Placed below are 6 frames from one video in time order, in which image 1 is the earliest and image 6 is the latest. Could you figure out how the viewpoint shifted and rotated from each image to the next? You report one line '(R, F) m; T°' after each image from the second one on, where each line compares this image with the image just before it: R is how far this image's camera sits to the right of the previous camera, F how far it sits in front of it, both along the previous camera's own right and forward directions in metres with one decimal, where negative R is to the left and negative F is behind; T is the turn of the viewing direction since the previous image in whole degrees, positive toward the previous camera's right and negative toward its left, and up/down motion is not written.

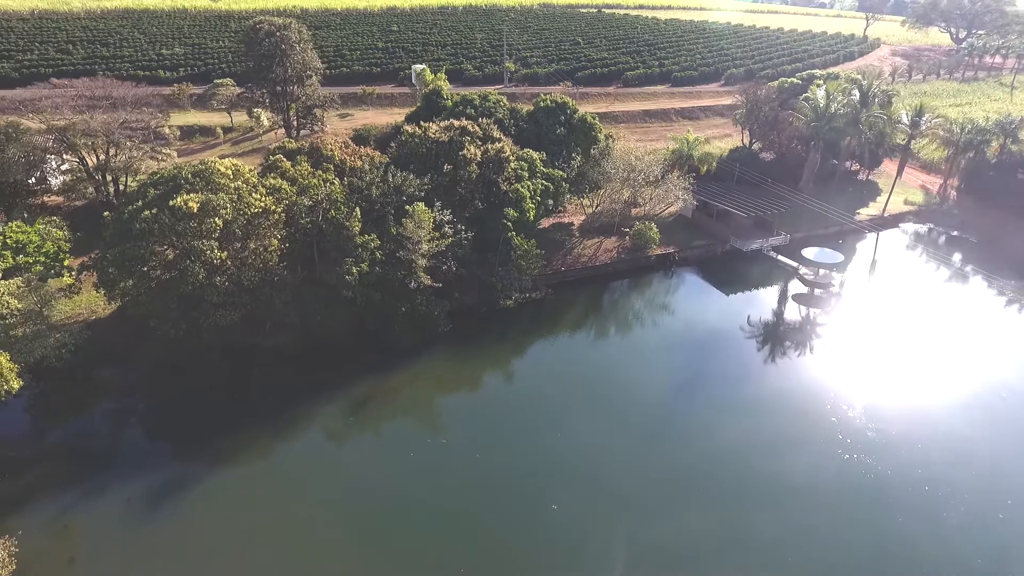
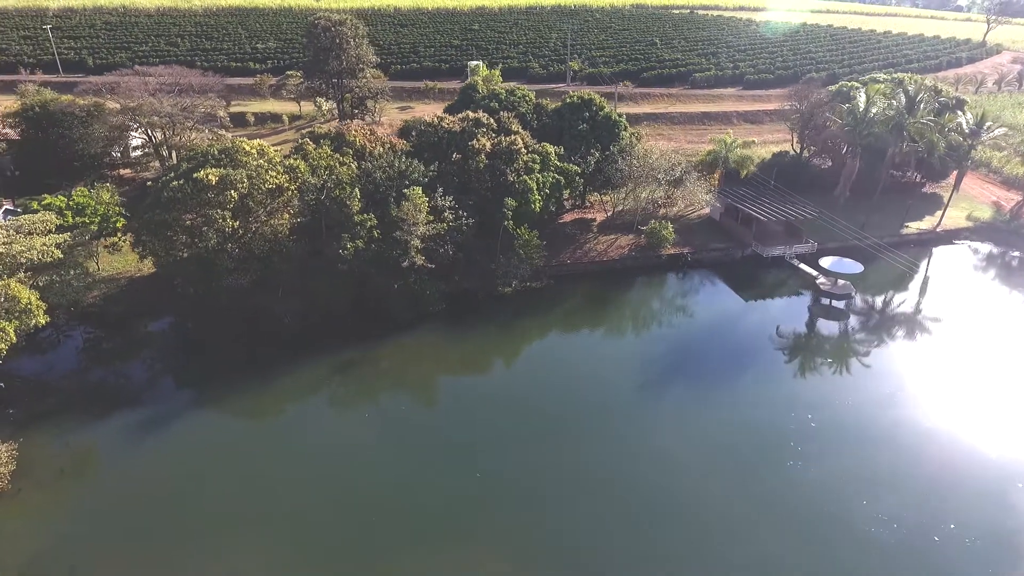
(+4.8, -0.6) m; -8°
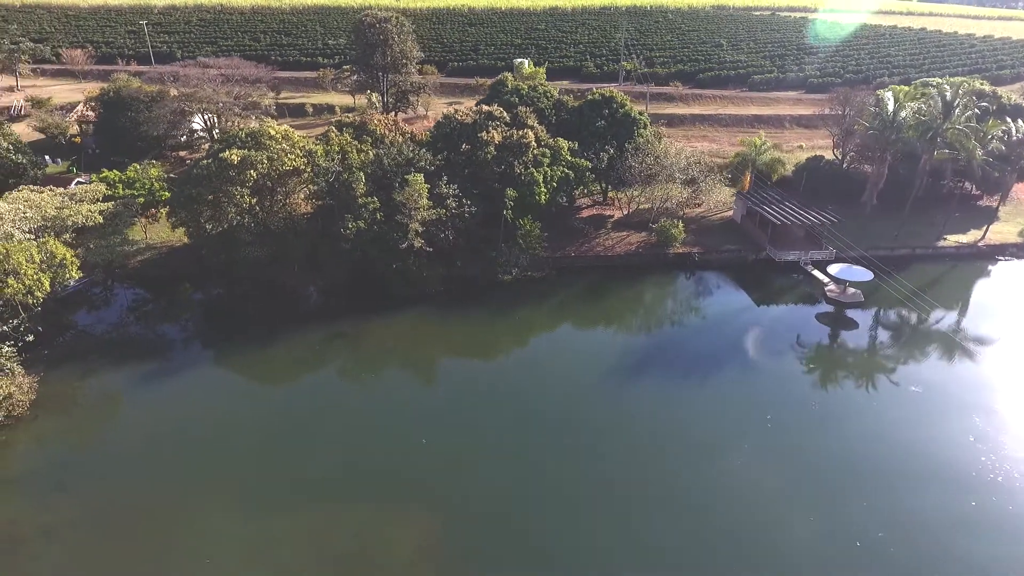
(+4.1, -0.8) m; -7°
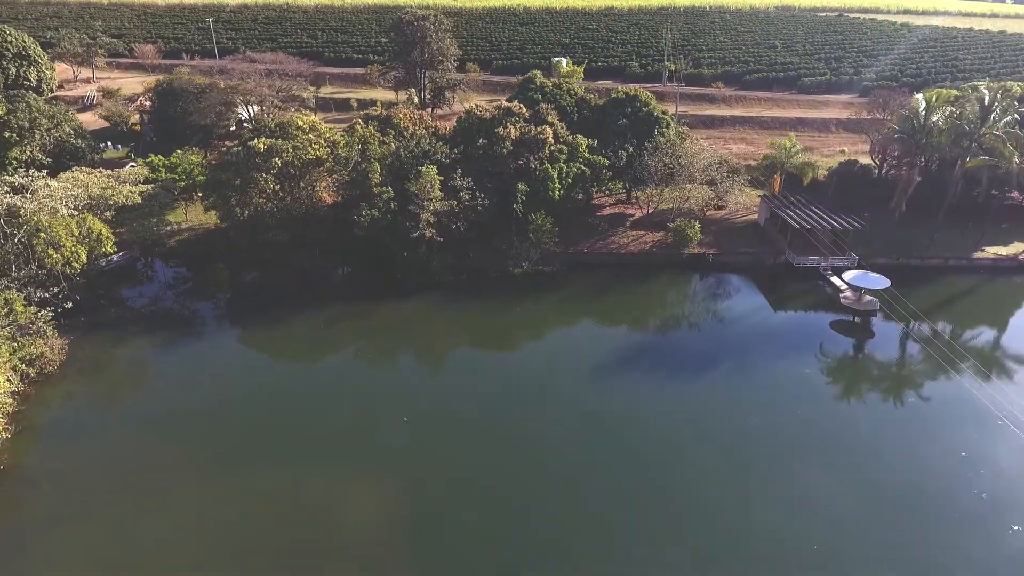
(+2.5, -0.5) m; -5°
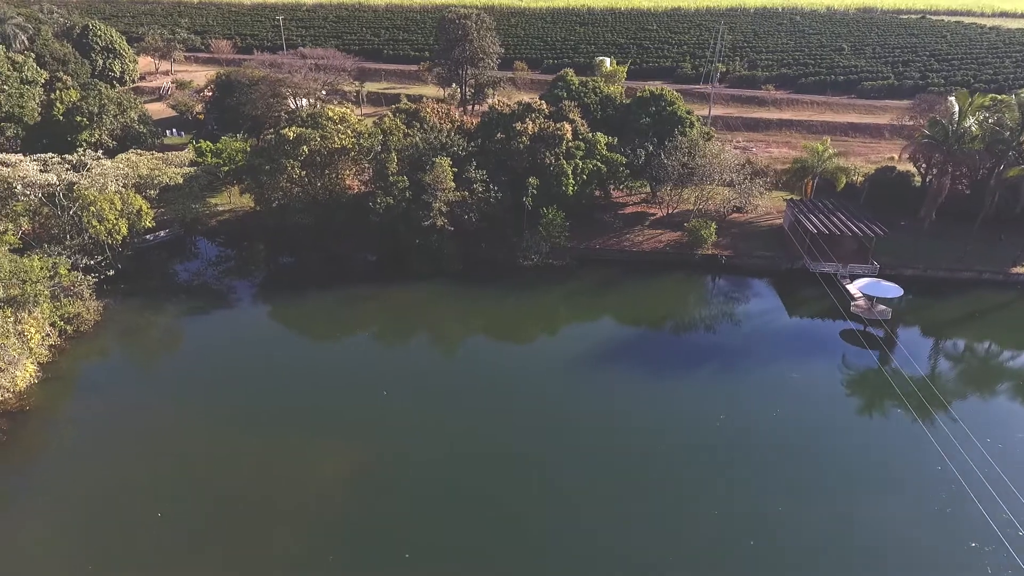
(+3.1, -0.7) m; -6°
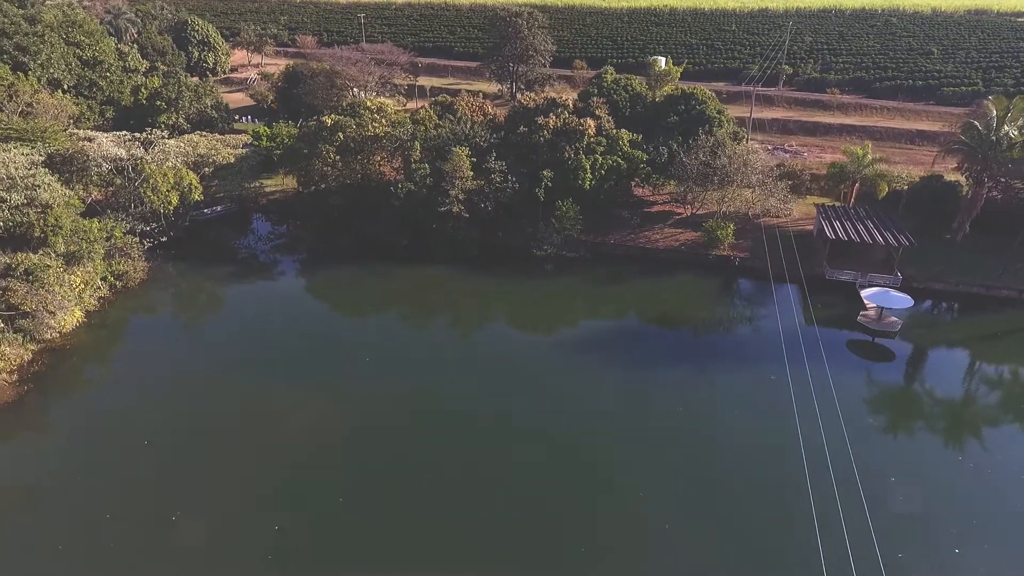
(+4.0, -1.1) m; -7°
